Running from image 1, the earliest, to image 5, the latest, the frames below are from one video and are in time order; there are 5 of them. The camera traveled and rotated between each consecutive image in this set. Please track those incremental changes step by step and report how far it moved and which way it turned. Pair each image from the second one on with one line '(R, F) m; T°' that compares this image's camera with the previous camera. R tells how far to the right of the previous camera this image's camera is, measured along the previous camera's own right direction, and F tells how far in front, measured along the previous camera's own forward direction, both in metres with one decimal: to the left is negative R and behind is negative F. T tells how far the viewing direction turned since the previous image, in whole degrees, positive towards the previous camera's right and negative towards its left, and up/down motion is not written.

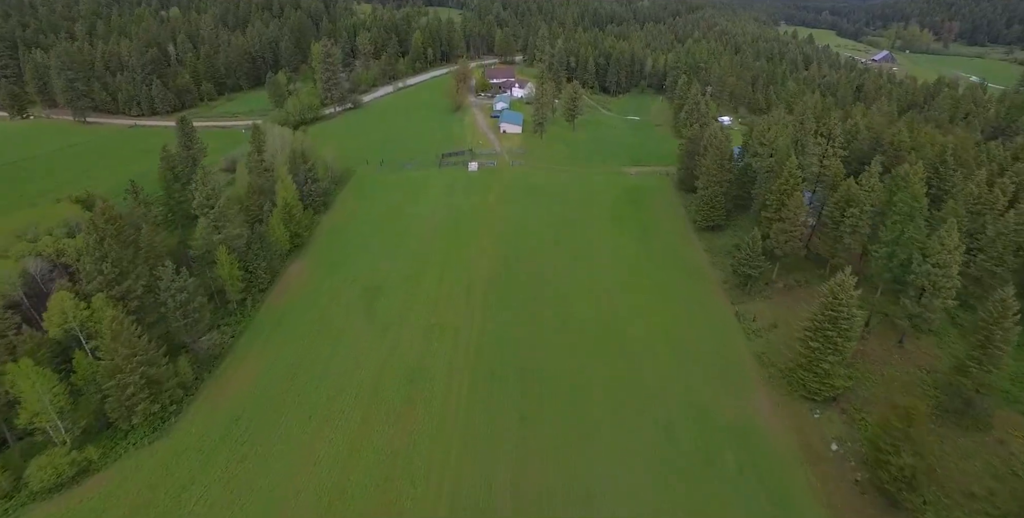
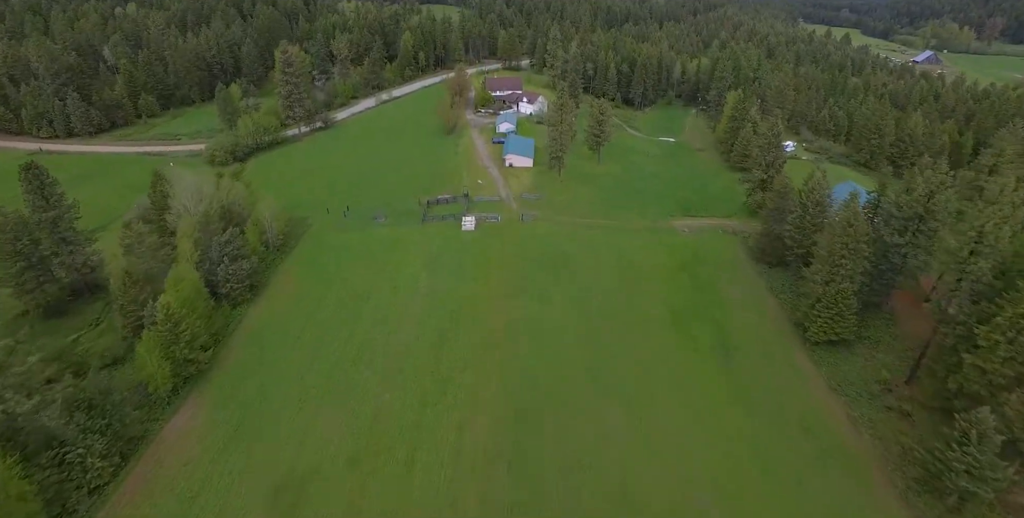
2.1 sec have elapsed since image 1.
(-1.0, +22.2) m; 0°
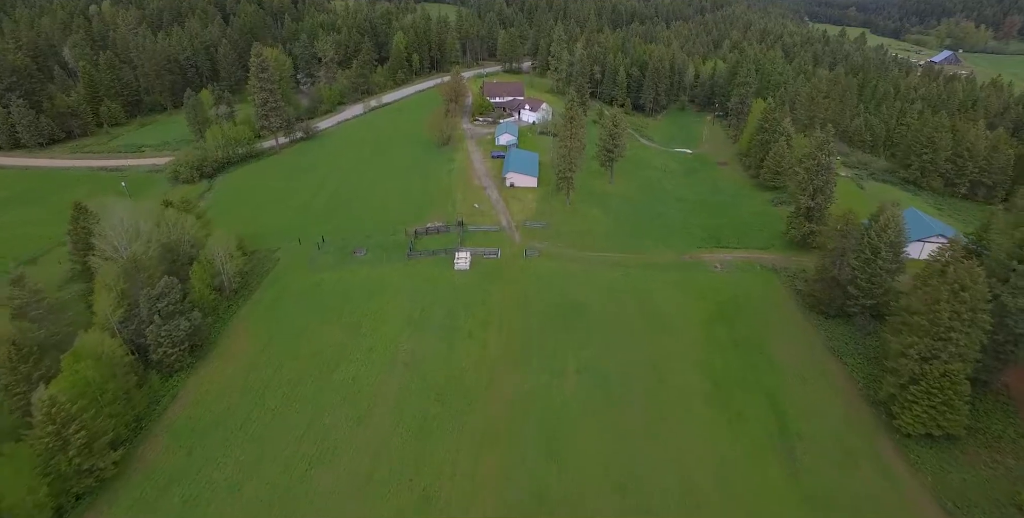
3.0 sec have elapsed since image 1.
(-0.3, +9.5) m; 0°
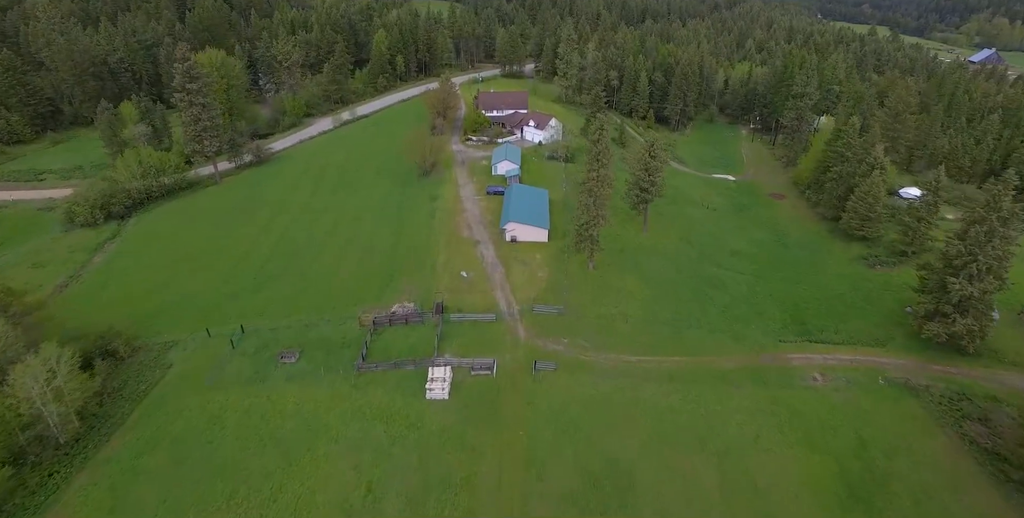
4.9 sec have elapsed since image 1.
(-0.2, +17.9) m; 0°
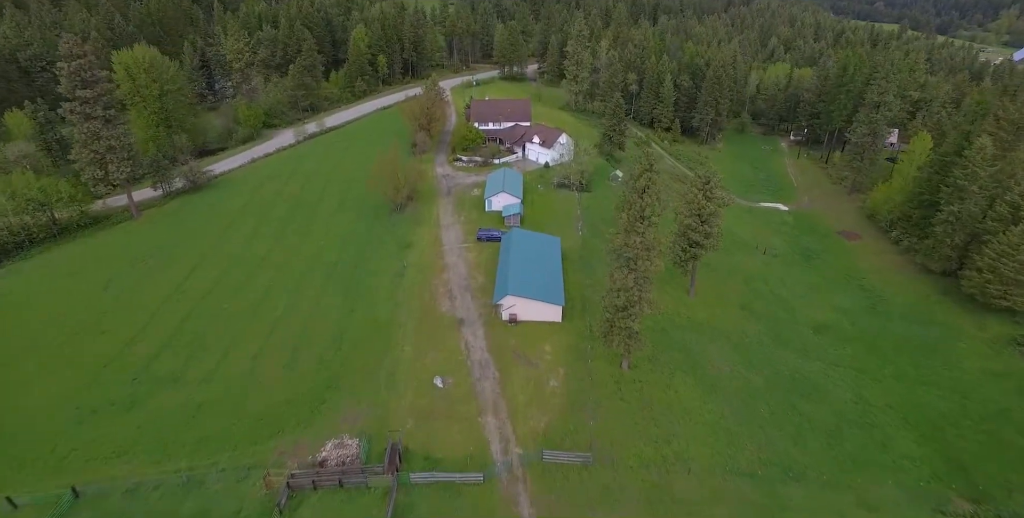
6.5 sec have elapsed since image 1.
(+0.1, +15.0) m; 0°
